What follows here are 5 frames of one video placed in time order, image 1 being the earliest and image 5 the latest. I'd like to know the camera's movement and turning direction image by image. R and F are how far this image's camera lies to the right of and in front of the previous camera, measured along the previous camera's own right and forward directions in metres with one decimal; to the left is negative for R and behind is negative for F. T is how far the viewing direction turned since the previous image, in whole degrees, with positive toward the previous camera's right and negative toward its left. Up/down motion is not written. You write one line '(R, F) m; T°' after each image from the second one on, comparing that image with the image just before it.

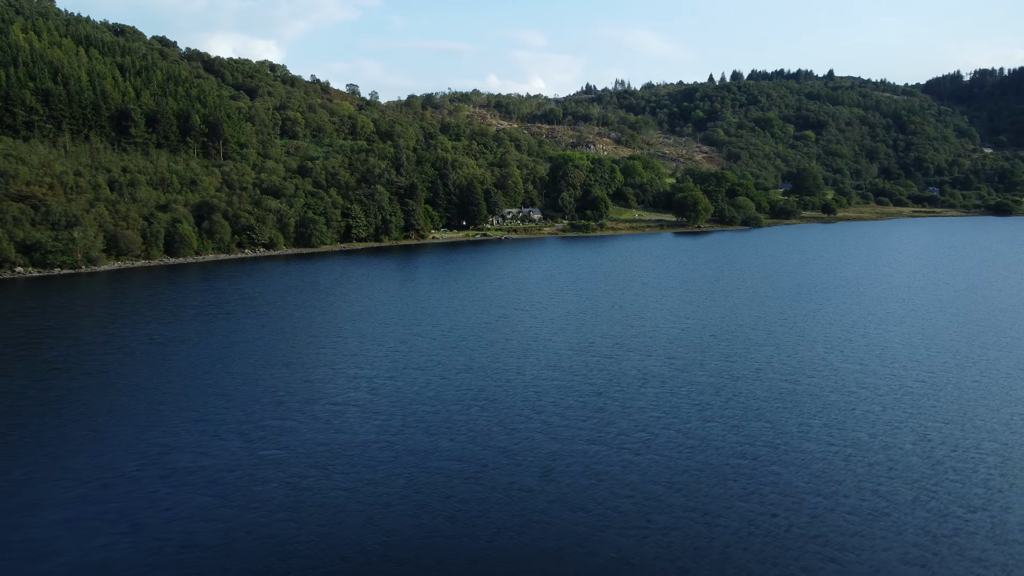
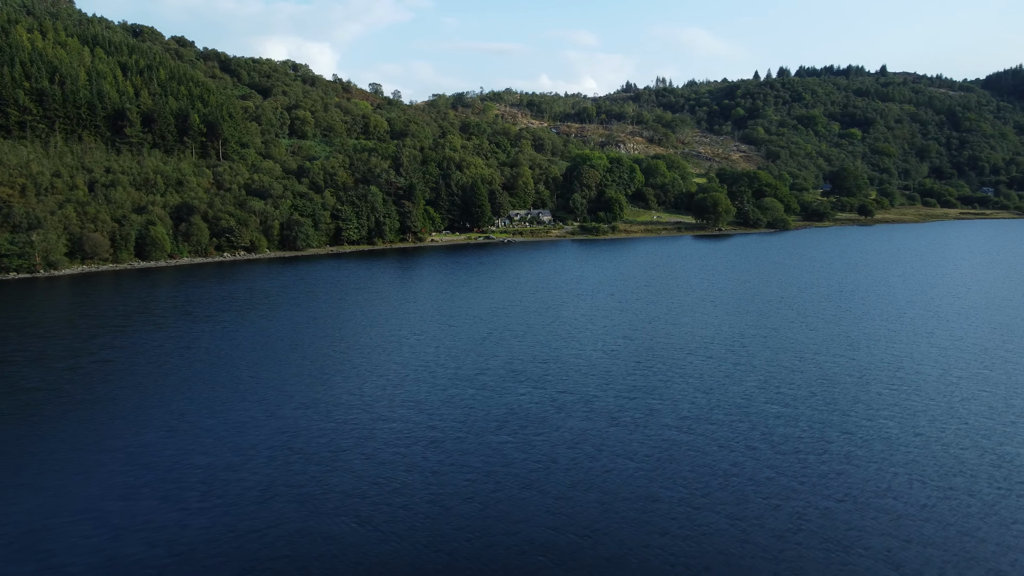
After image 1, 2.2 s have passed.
(+6.9, +5.7) m; -4°
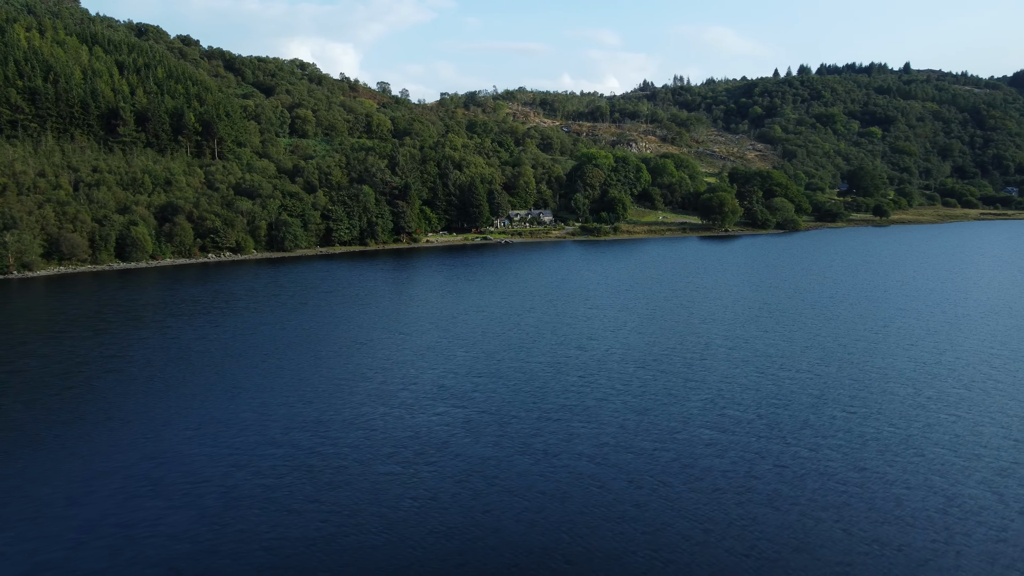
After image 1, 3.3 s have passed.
(+3.5, +2.7) m; -2°
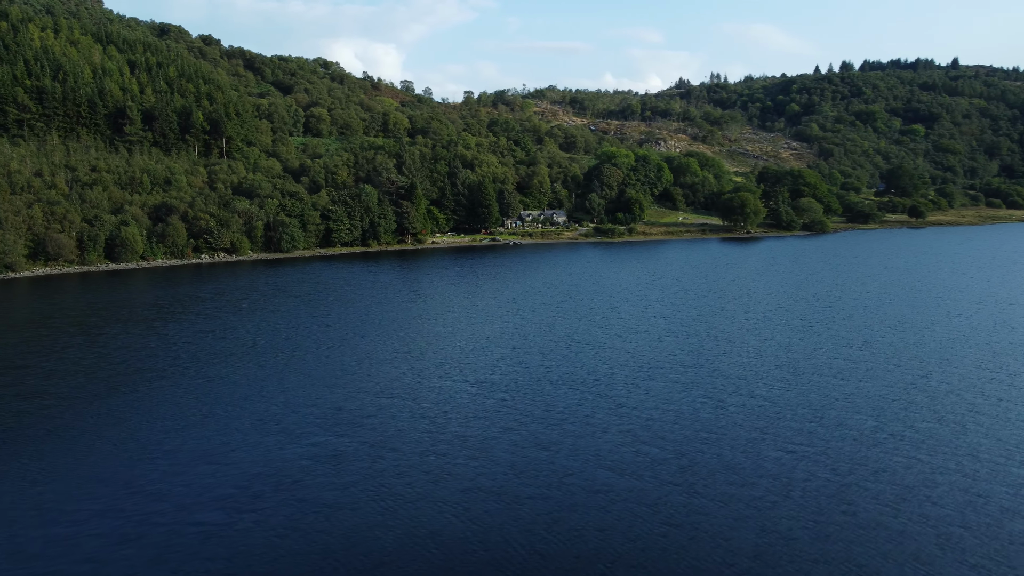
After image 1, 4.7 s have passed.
(+4.4, +3.6) m; -3°
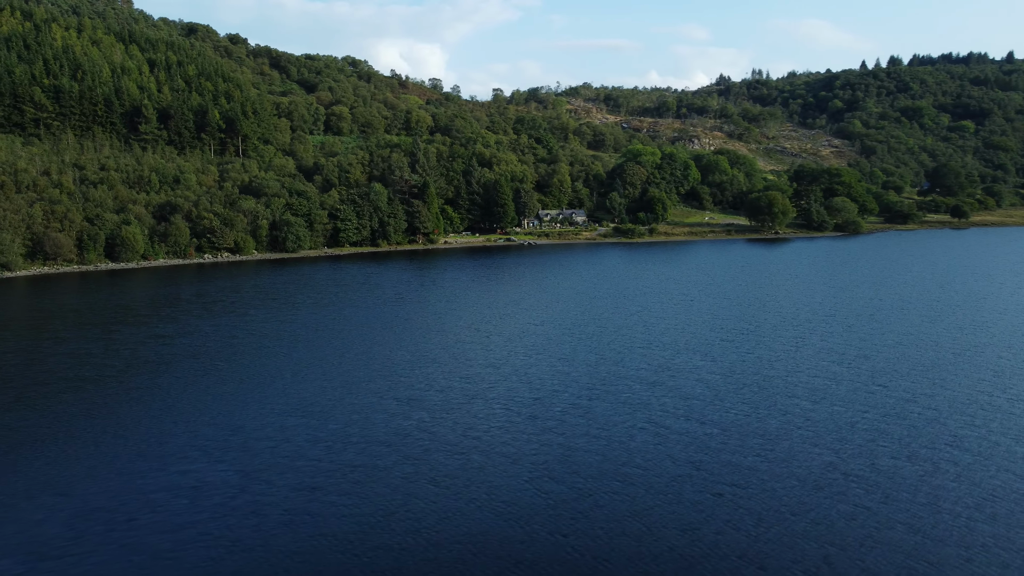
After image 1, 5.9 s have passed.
(+3.8, +3.0) m; -3°
